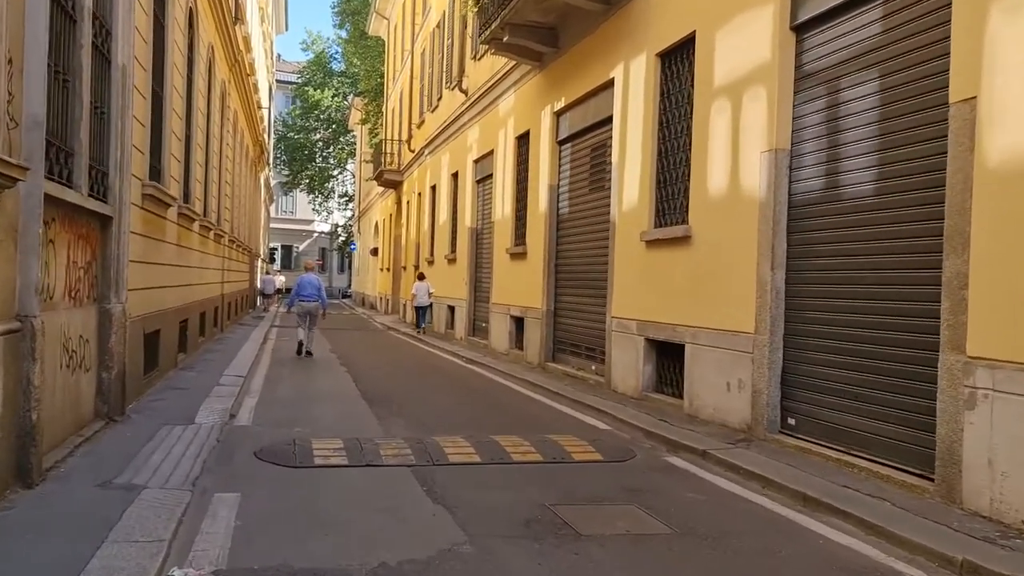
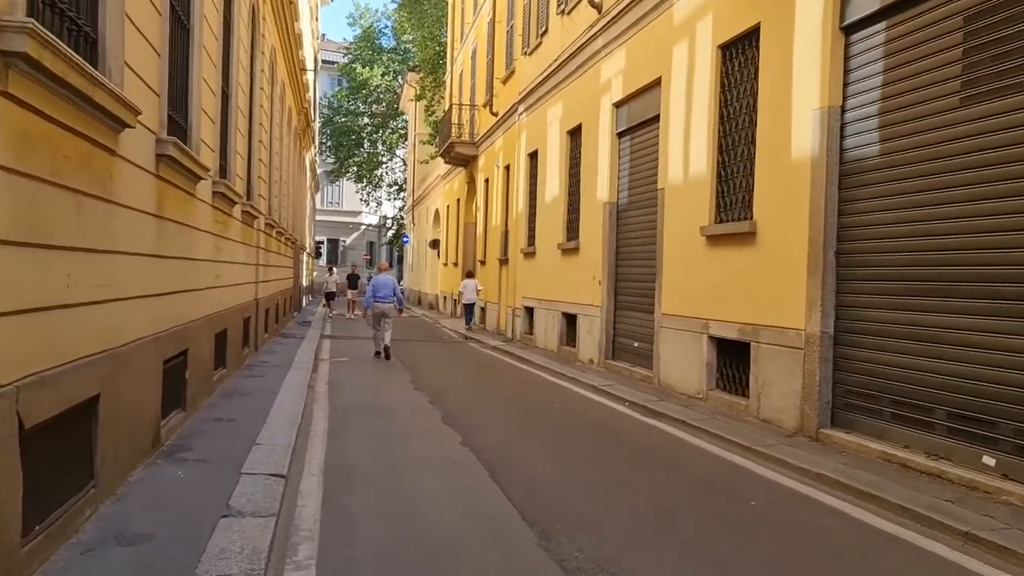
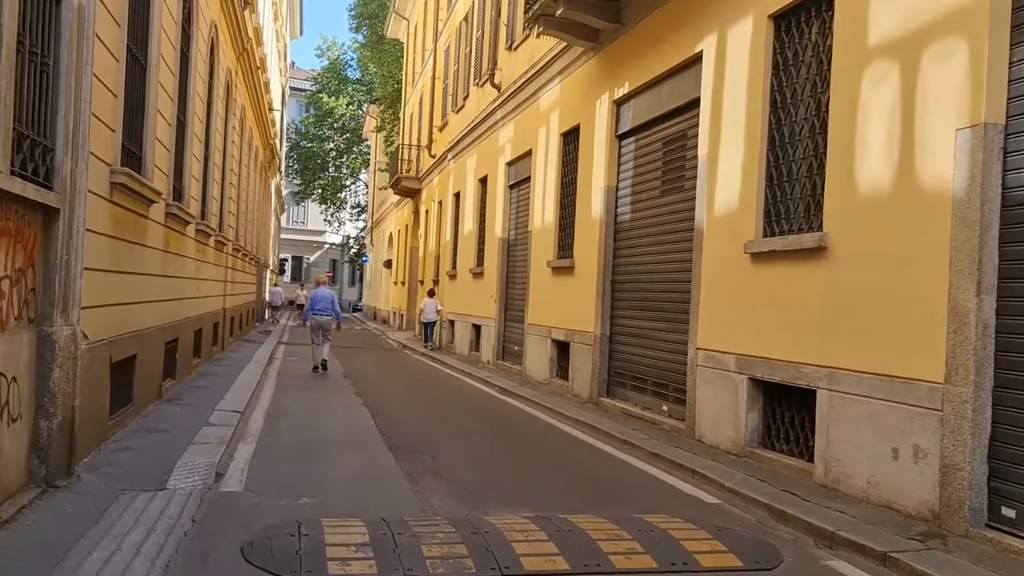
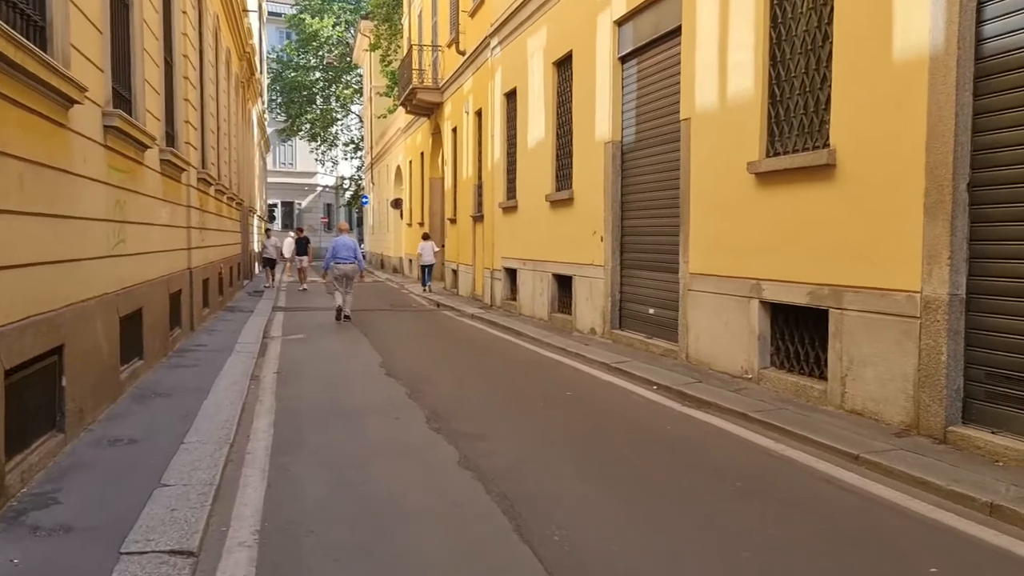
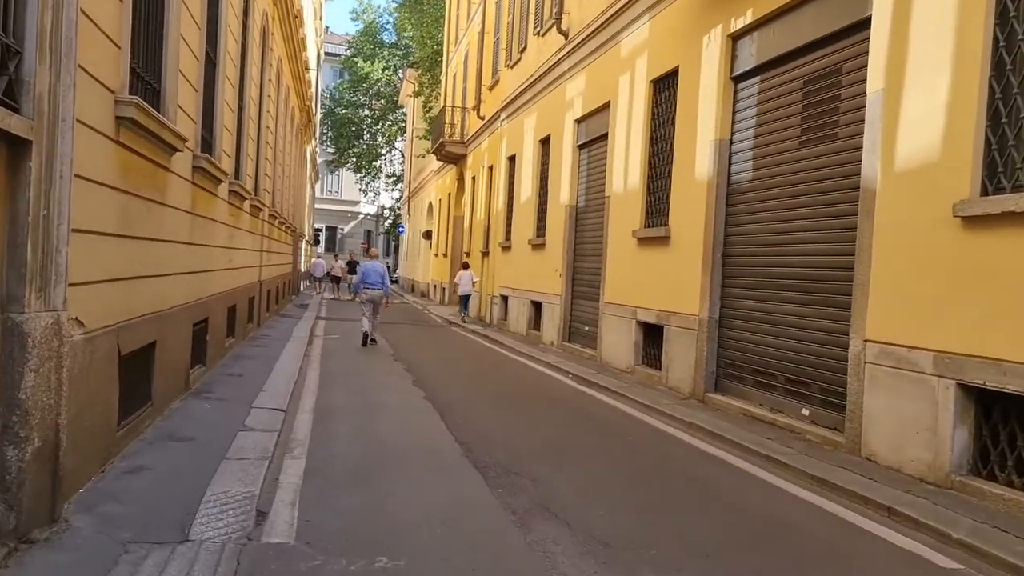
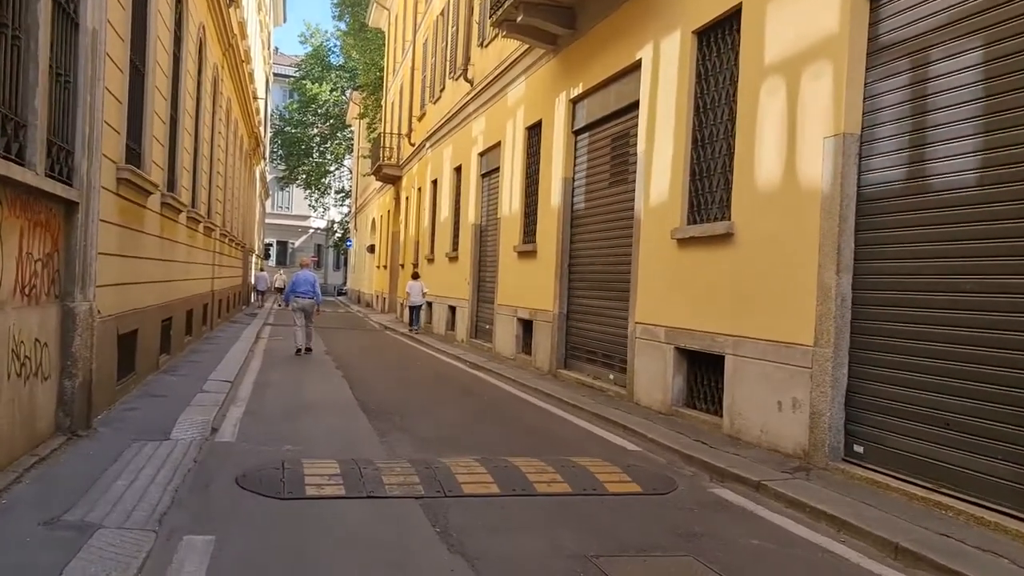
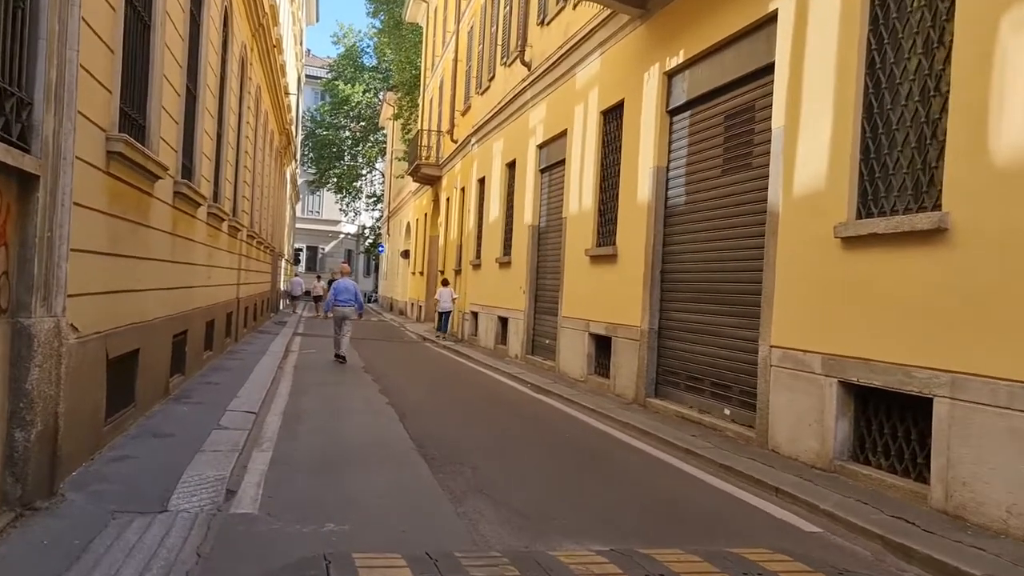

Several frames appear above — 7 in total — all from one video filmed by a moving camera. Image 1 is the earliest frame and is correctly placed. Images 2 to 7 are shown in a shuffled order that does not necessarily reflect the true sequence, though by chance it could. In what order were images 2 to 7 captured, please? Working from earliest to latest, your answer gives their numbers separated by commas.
6, 3, 7, 5, 2, 4
